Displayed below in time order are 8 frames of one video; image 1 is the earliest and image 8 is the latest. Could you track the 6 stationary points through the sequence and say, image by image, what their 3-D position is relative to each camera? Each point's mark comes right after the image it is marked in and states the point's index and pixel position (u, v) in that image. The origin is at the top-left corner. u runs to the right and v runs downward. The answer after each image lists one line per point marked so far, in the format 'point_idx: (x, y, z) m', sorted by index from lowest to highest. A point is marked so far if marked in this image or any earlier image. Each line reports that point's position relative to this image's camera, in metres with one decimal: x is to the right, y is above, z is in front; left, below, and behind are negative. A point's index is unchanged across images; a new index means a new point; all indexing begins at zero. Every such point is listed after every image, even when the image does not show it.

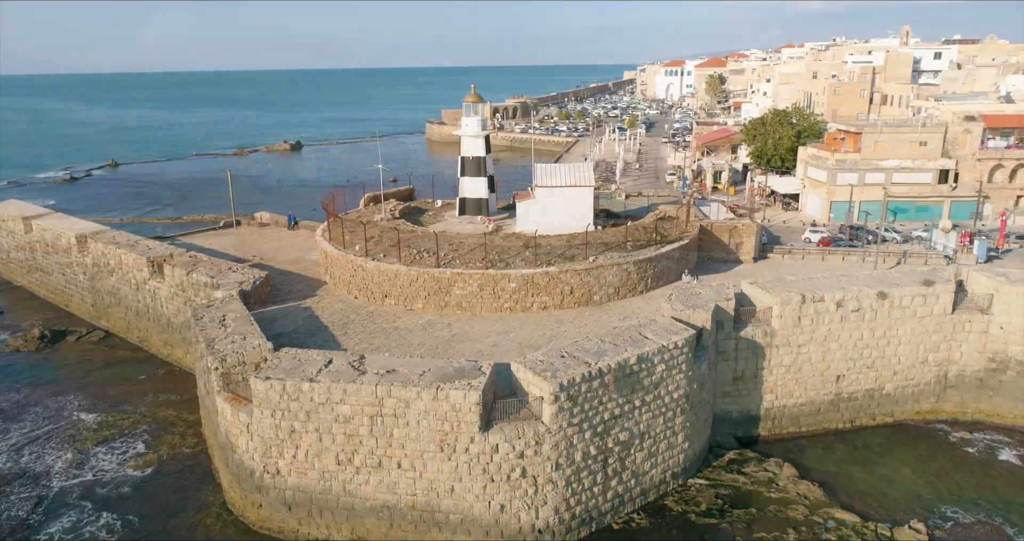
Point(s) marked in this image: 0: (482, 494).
0: (-0.5, -3.7, +12.1) m
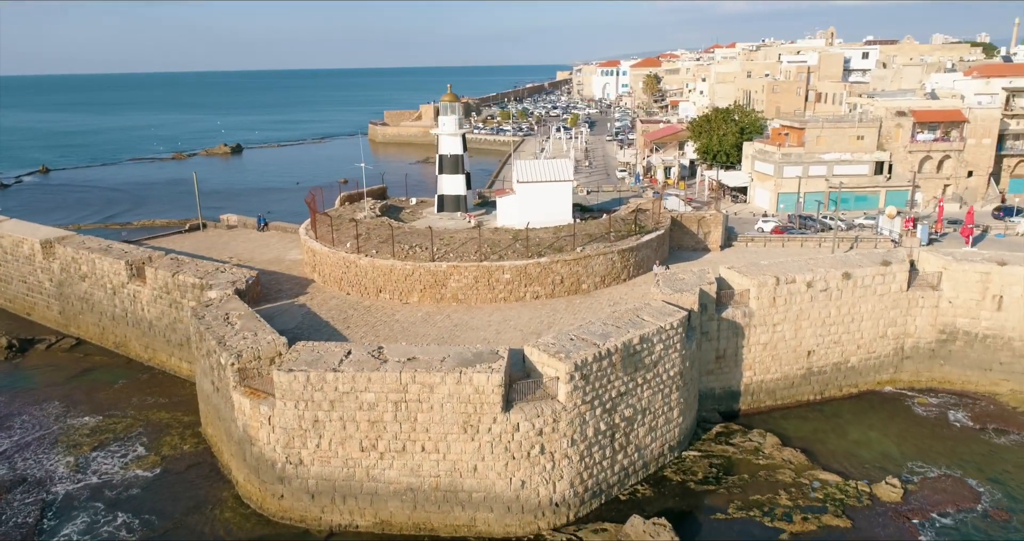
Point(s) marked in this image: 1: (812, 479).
0: (-0.1, -3.5, +12.8) m
1: (+6.1, -4.2, +14.7) m
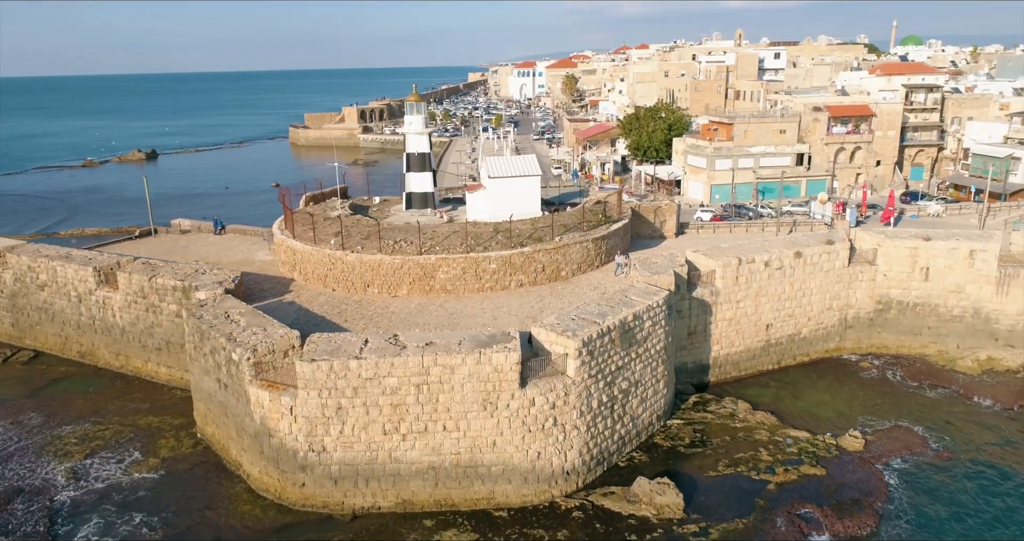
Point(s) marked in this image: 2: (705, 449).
0: (+0.2, -3.3, +13.7) m
1: (+6.1, -3.7, +16.3) m
2: (+4.2, -3.9, +15.9) m
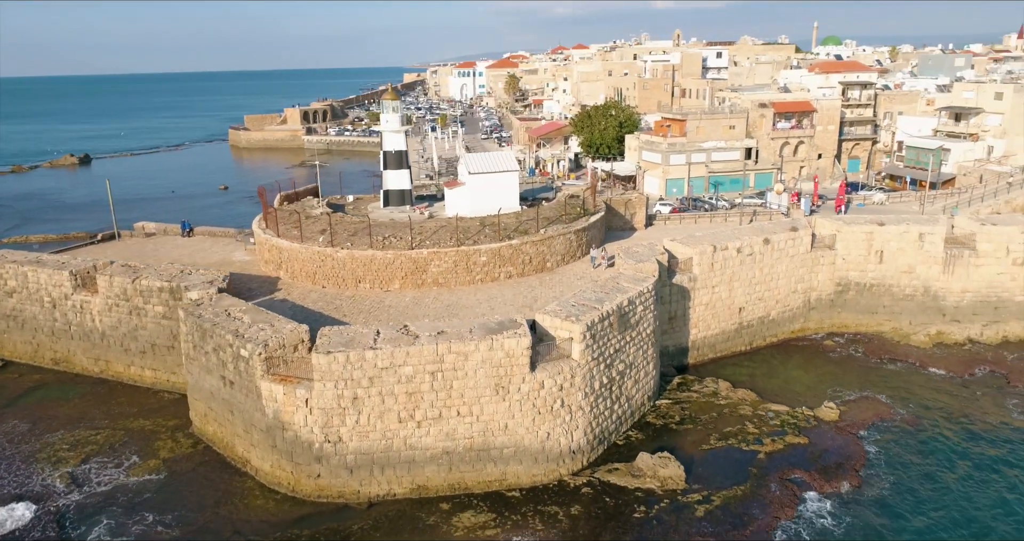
0: (+0.4, -3.0, +14.3) m
1: (+6.1, -3.3, +17.4) m
2: (+4.2, -3.6, +16.8) m
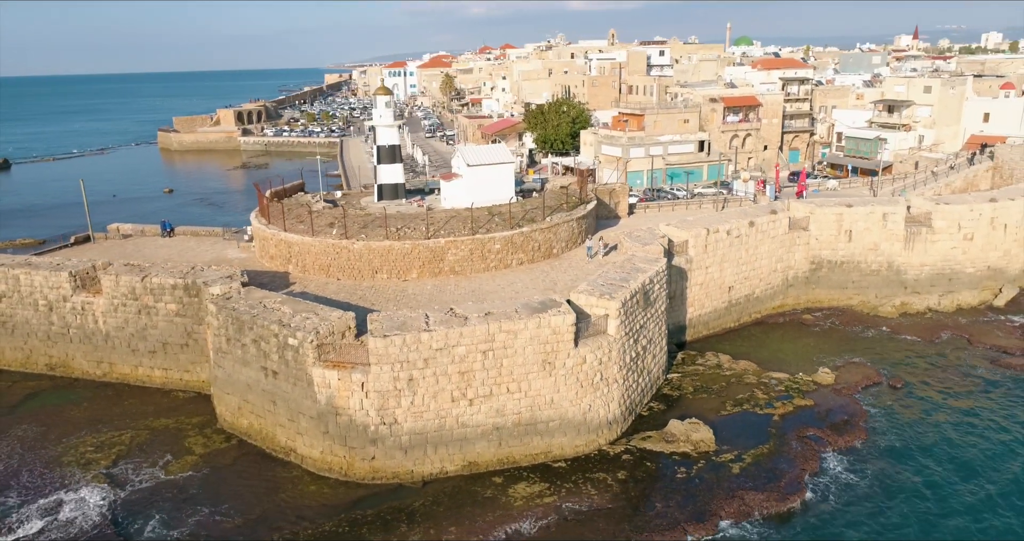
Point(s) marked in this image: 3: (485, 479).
0: (+1.3, -2.7, +15.0) m
1: (+6.6, -2.8, +18.8) m
2: (+4.8, -3.1, +18.0) m
3: (-0.5, -4.2, +14.6) m
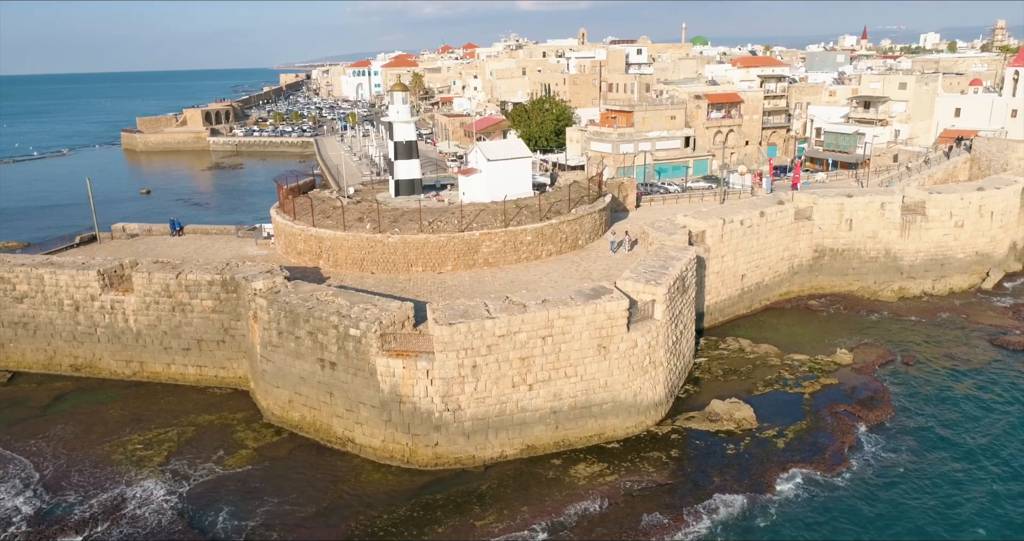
0: (+2.4, -2.4, +15.6) m
1: (+7.5, -2.4, +19.6) m
2: (+5.8, -2.7, +18.8) m
3: (+0.7, -3.9, +15.0) m
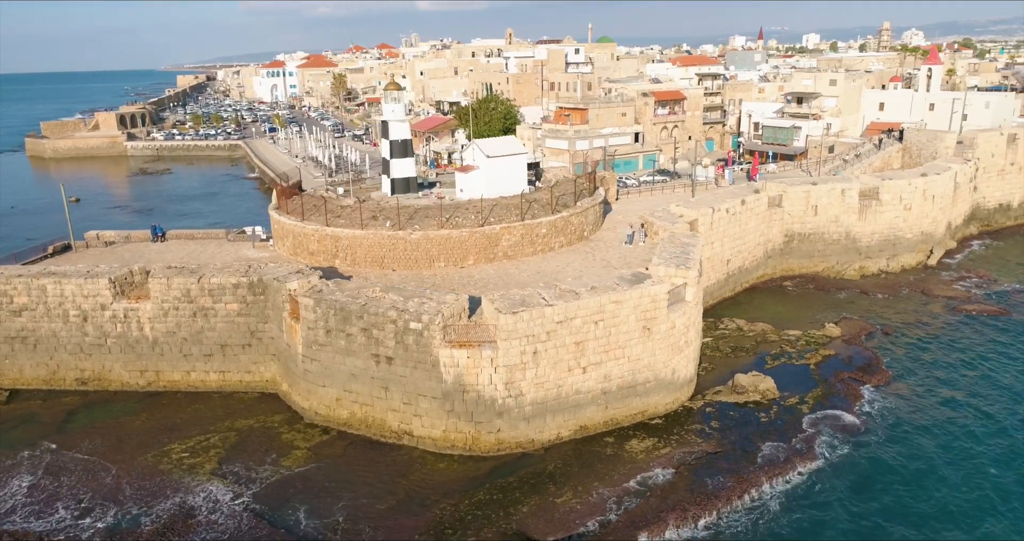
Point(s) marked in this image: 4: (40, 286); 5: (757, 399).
0: (+3.5, -2.1, +16.6) m
1: (+8.0, -1.9, +21.2) m
2: (+6.4, -2.3, +20.2) m
3: (+1.9, -3.7, +15.8) m
4: (-11.8, -0.4, +18.1) m
5: (+5.8, -3.1, +17.3) m
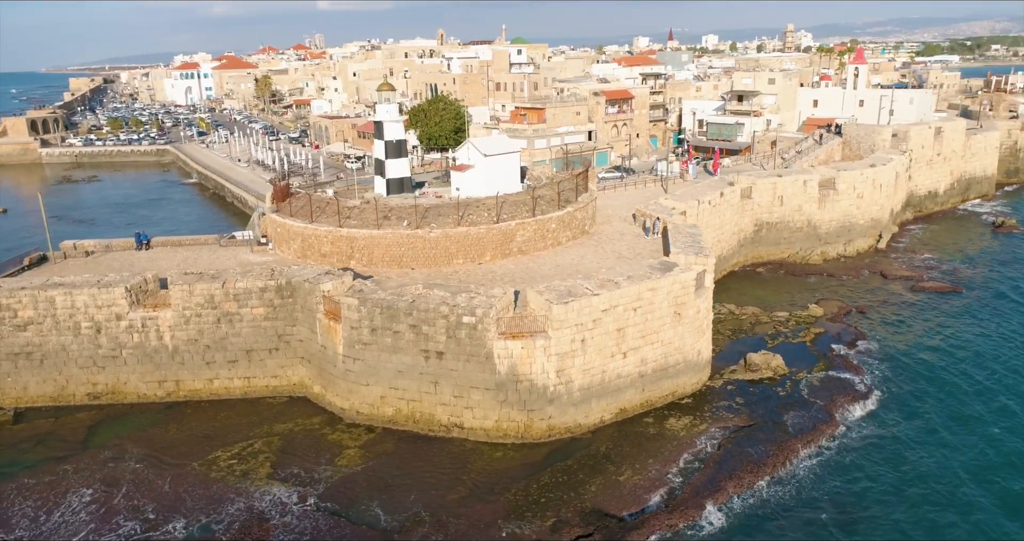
0: (+4.4, -1.8, +17.6) m
1: (+8.3, -1.5, +22.8) m
2: (+6.9, -1.9, +21.5) m
3: (+2.9, -3.4, +16.6) m
4: (-11.0, -0.7, +17.3) m
5: (+6.6, -2.7, +18.6) m
